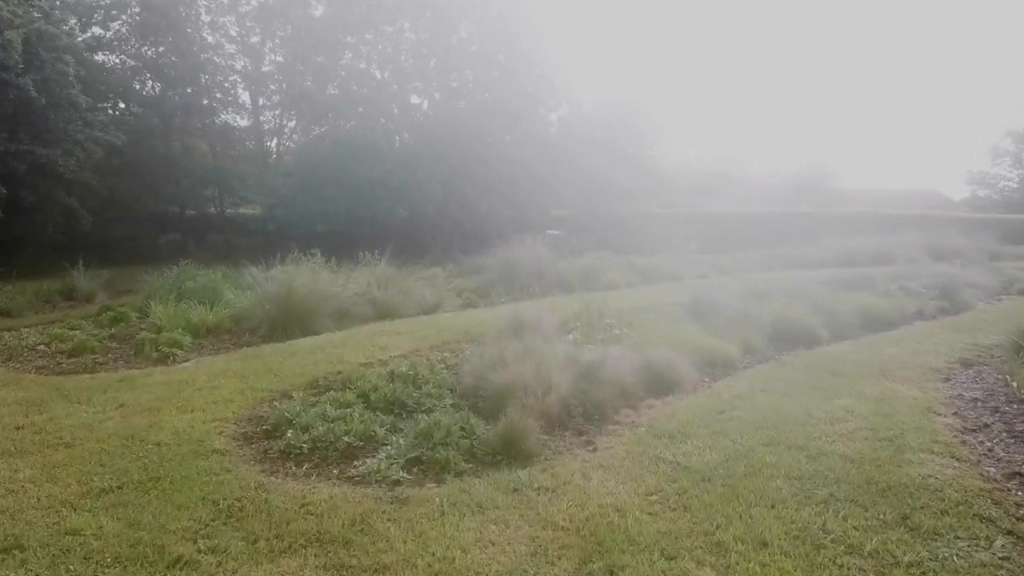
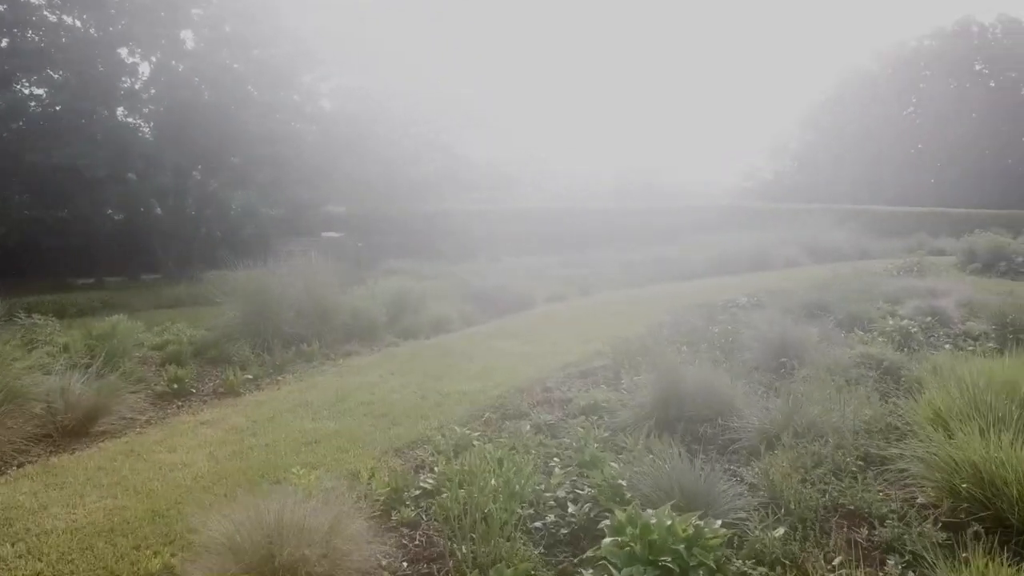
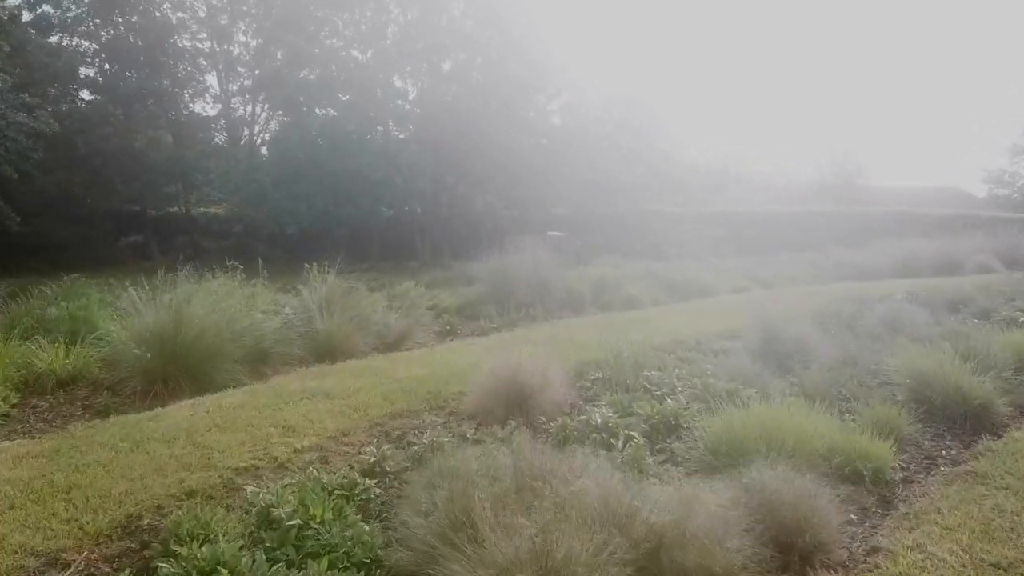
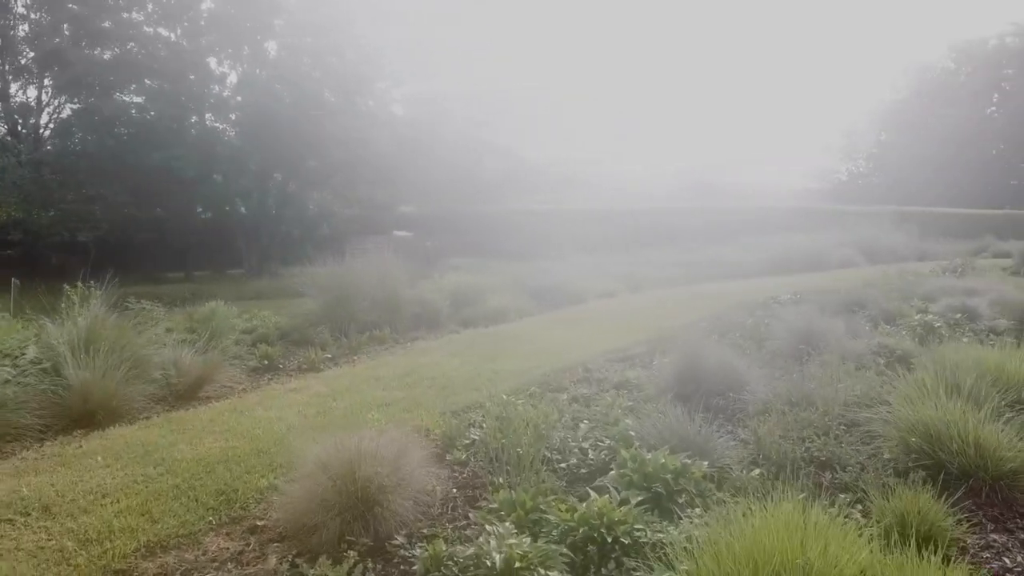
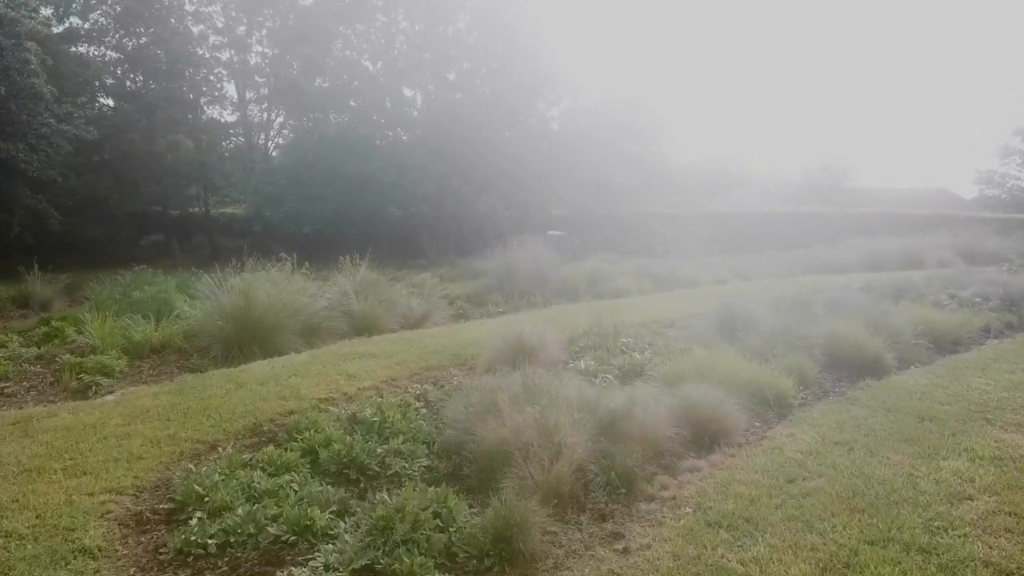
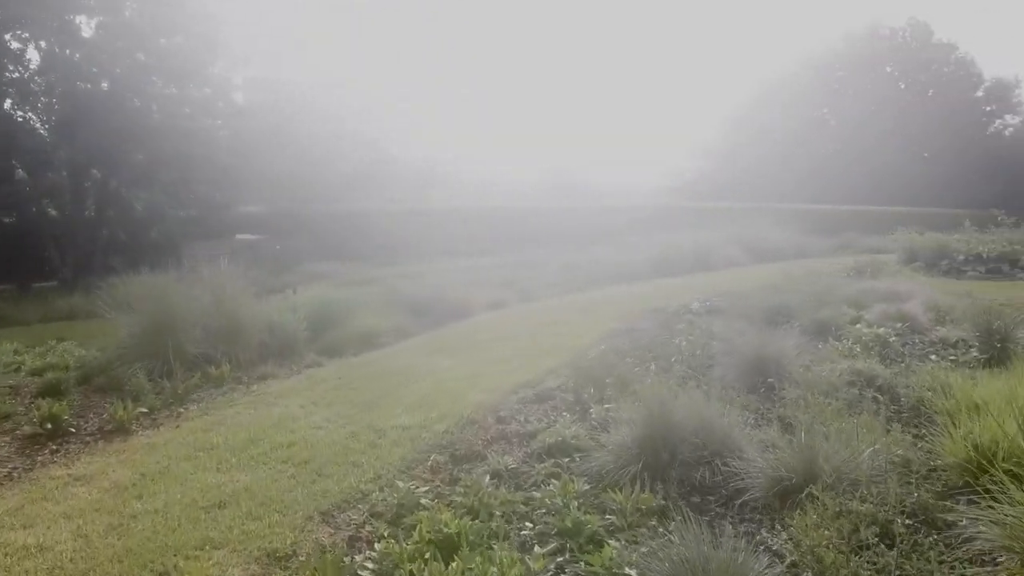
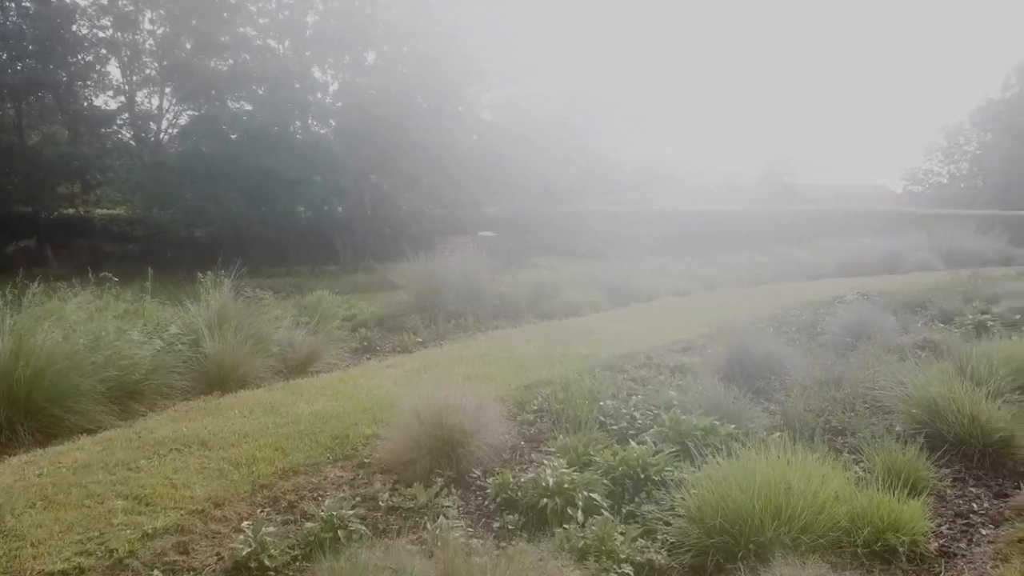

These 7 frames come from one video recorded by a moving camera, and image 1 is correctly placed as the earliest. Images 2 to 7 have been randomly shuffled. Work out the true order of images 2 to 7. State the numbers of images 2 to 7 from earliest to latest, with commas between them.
5, 3, 7, 4, 2, 6
